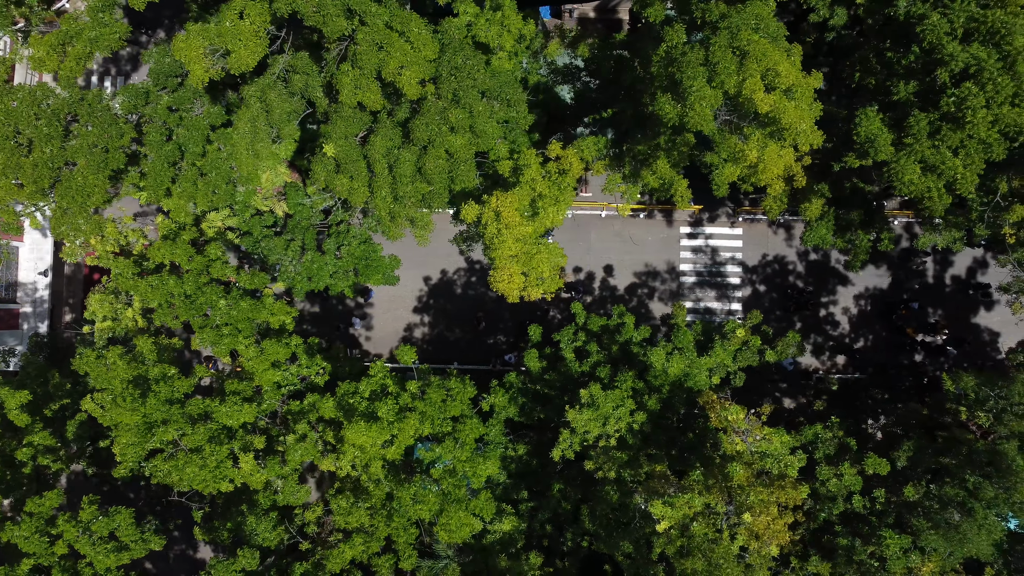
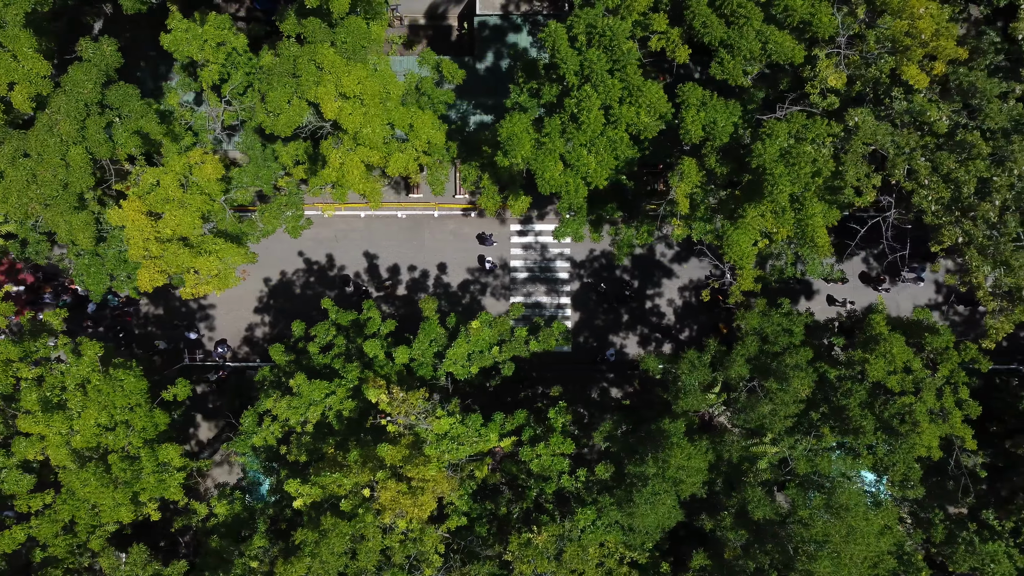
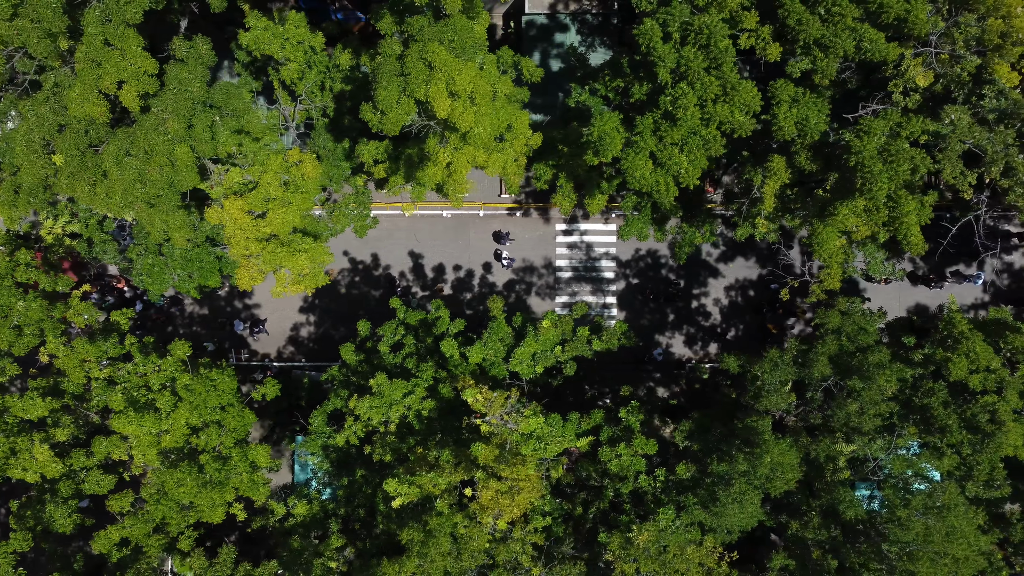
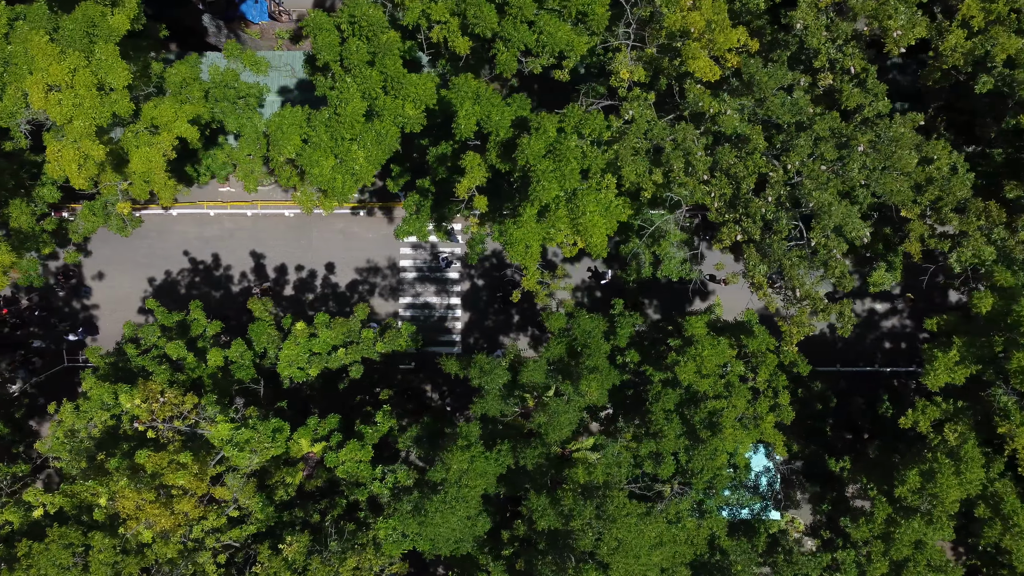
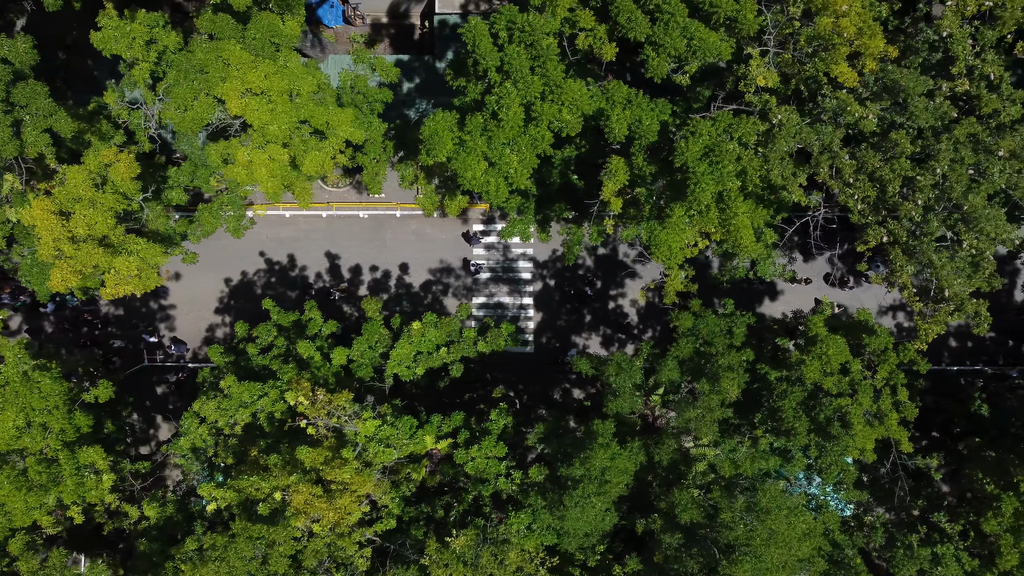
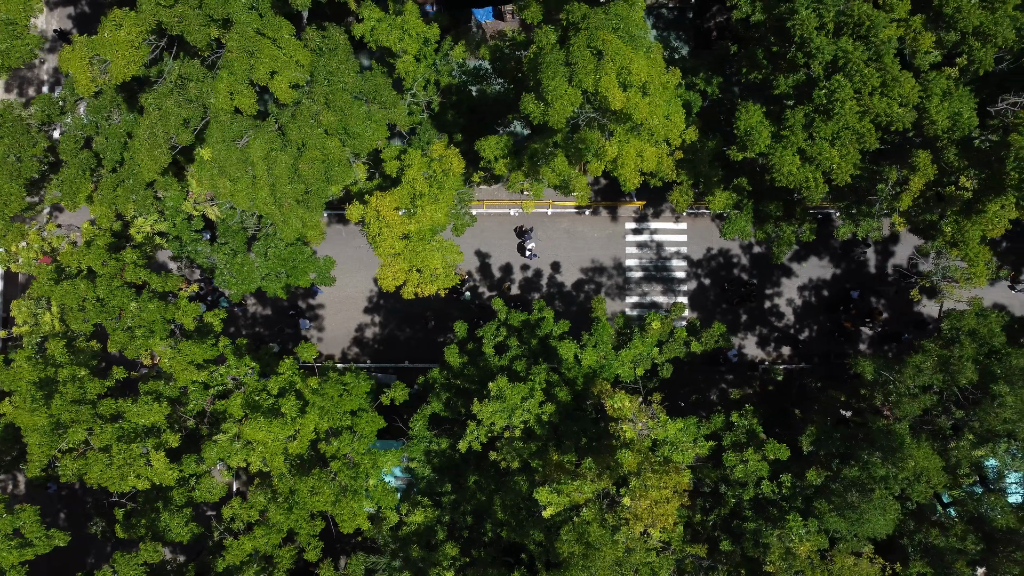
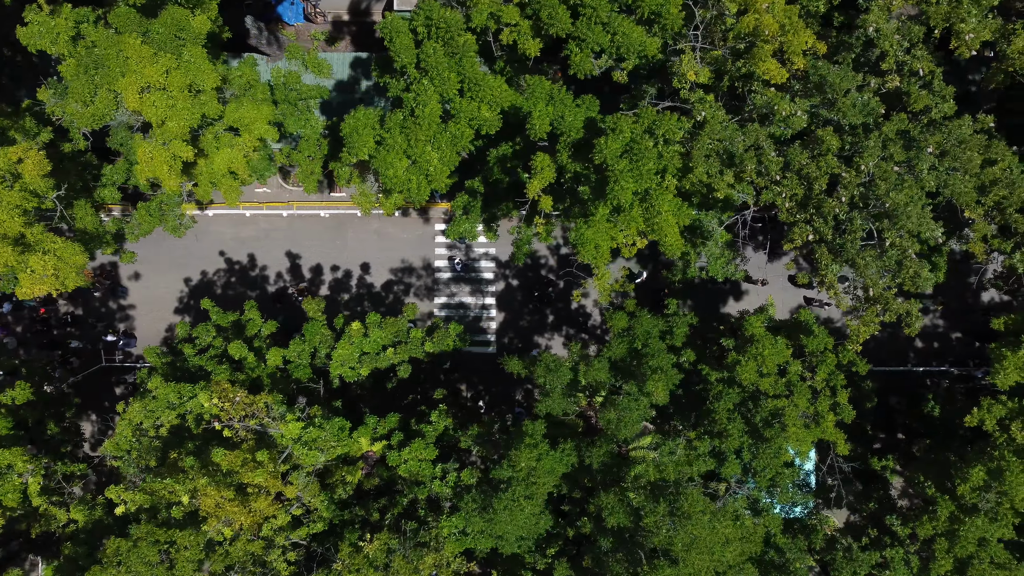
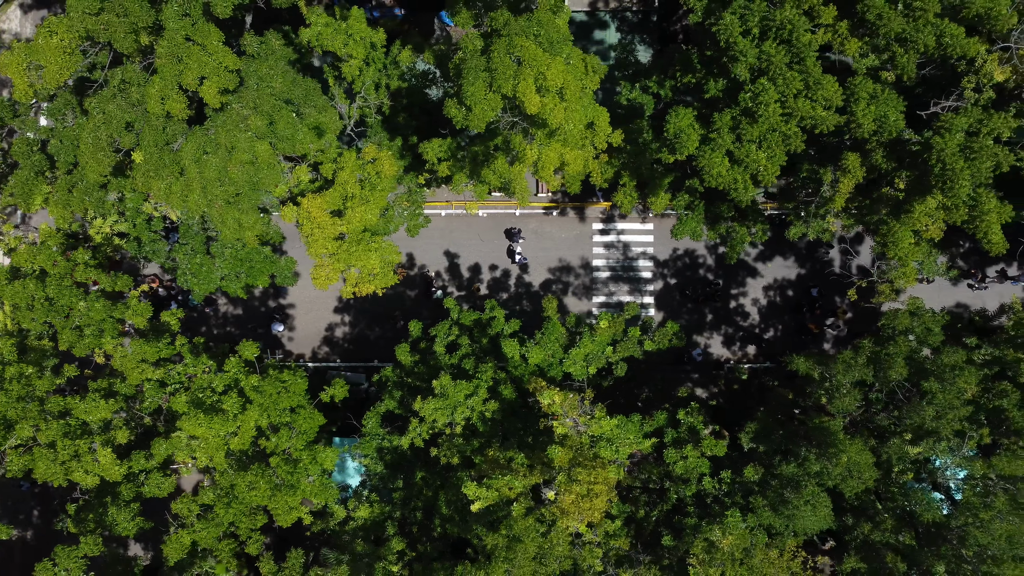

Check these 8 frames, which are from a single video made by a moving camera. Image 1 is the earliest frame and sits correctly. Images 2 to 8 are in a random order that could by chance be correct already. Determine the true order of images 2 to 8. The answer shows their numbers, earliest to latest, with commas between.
6, 8, 3, 2, 5, 7, 4
